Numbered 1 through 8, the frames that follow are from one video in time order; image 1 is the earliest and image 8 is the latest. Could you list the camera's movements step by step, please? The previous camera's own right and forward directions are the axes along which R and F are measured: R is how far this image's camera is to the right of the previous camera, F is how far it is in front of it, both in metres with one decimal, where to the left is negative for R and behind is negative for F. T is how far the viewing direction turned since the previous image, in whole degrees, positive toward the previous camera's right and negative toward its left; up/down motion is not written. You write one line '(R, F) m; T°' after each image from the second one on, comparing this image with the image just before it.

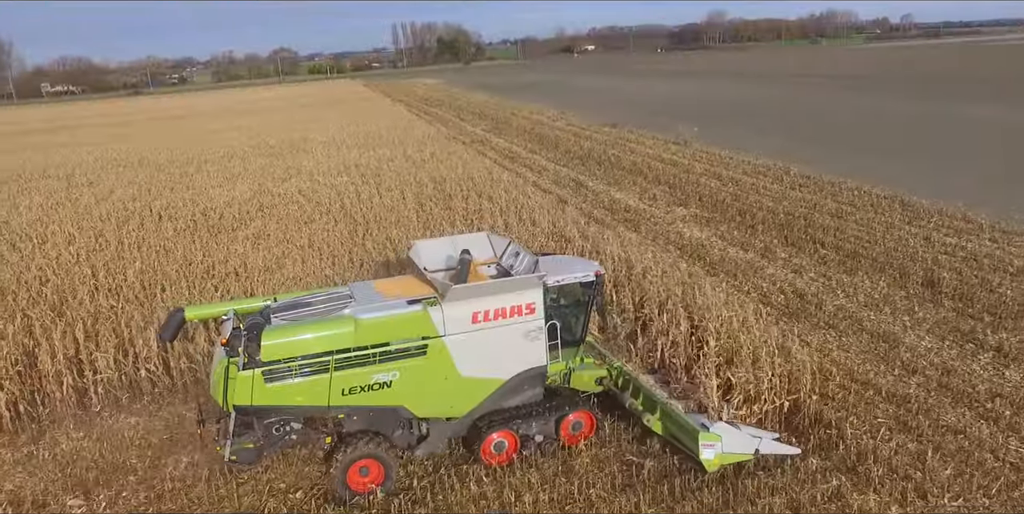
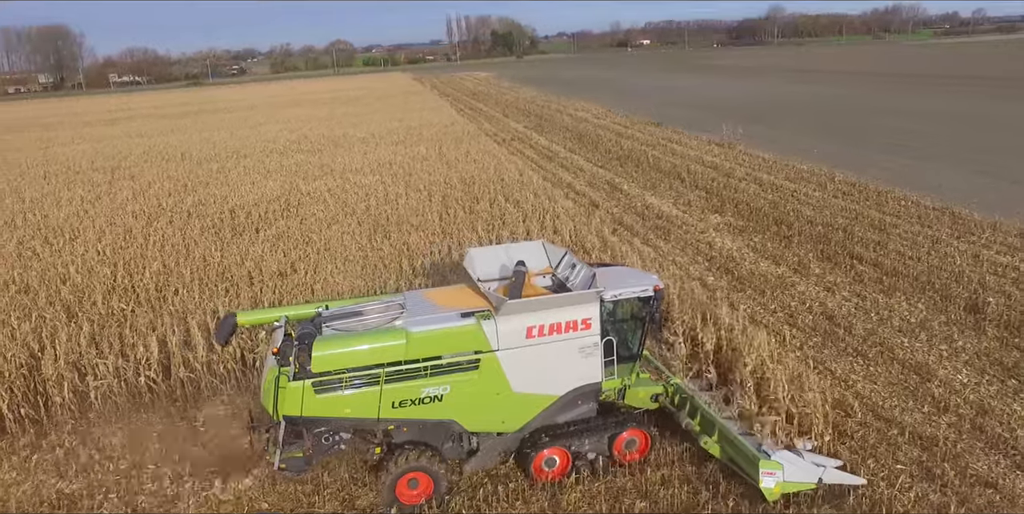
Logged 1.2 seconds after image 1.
(+0.4, +0.3) m; -4°
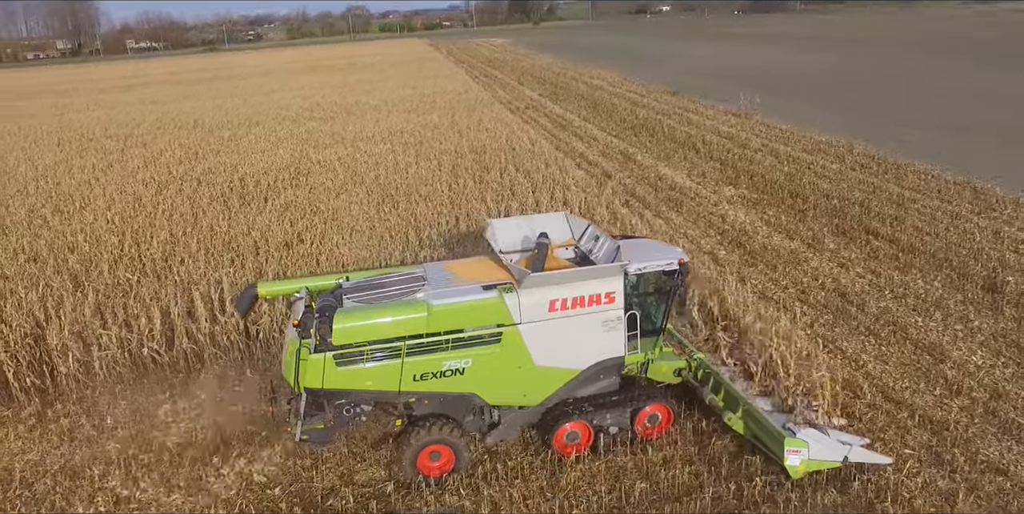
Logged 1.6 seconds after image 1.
(+0.1, +0.1) m; -1°
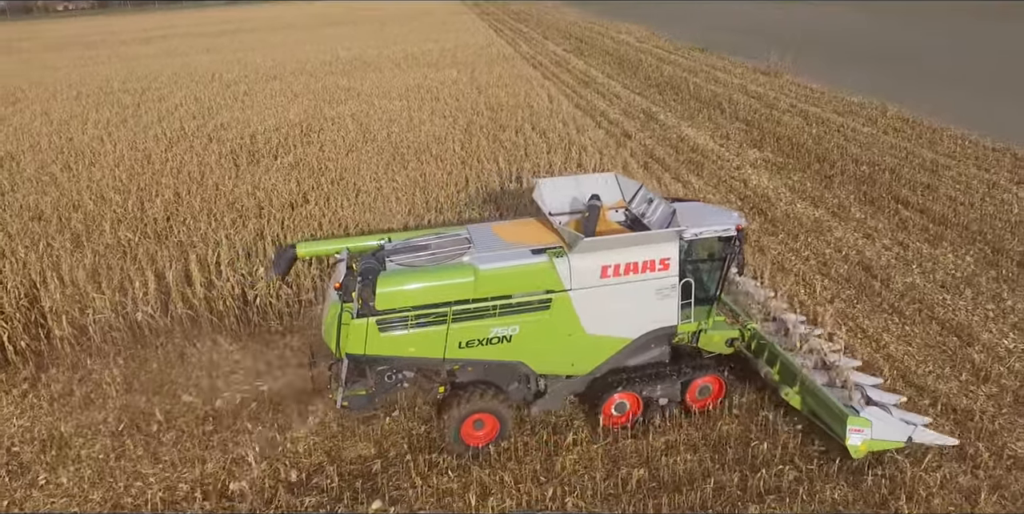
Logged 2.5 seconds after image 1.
(+0.2, +0.3) m; -2°
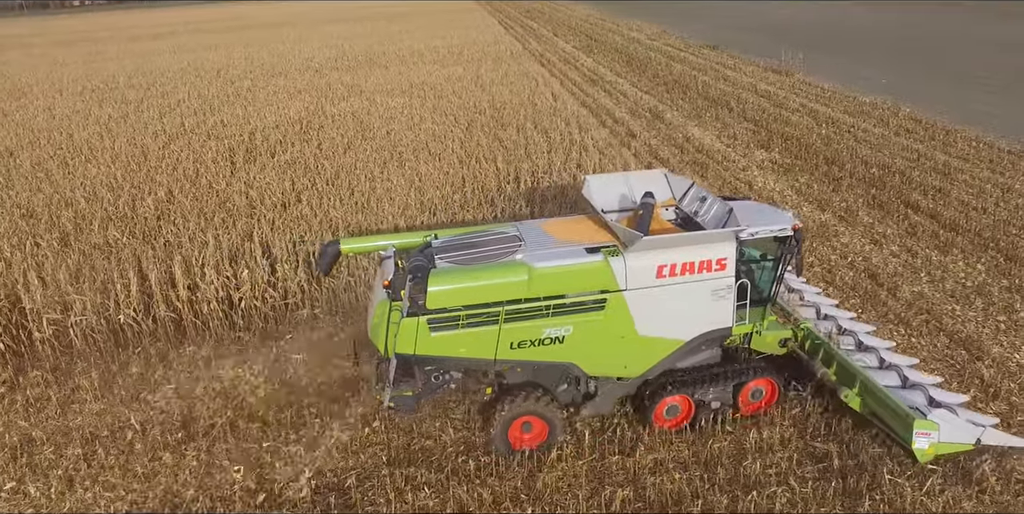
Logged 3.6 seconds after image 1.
(+0.2, +0.2) m; -1°
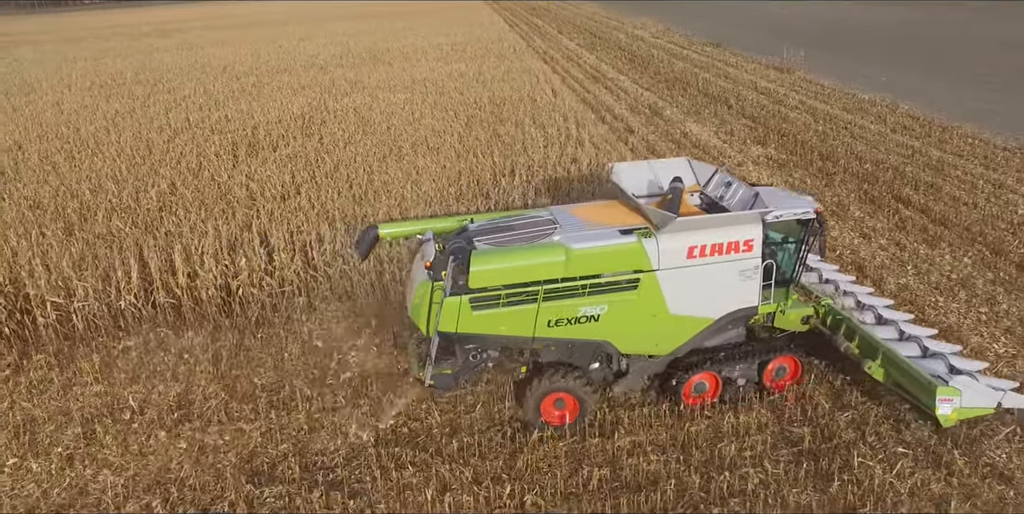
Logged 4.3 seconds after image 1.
(+0.2, -0.1) m; -1°
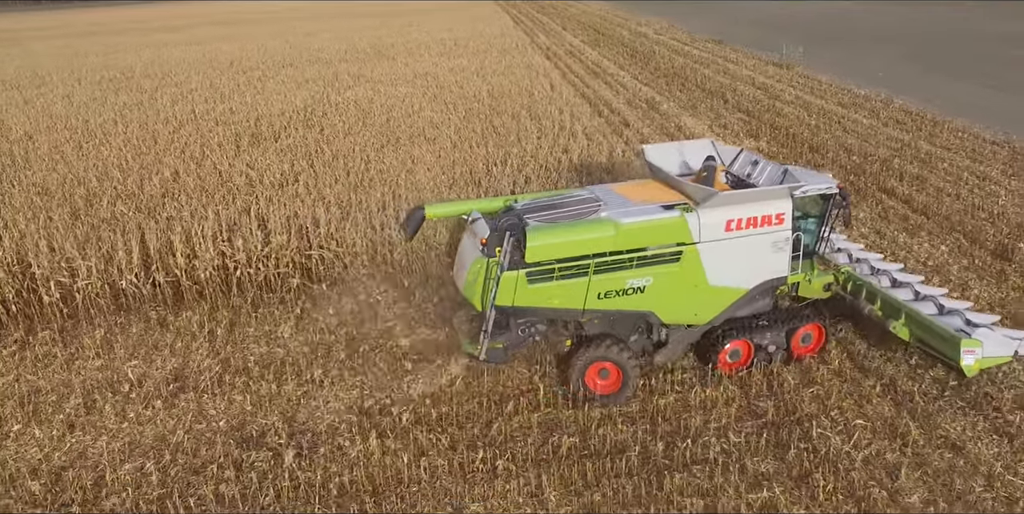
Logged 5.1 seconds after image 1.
(+0.2, -0.2) m; -1°
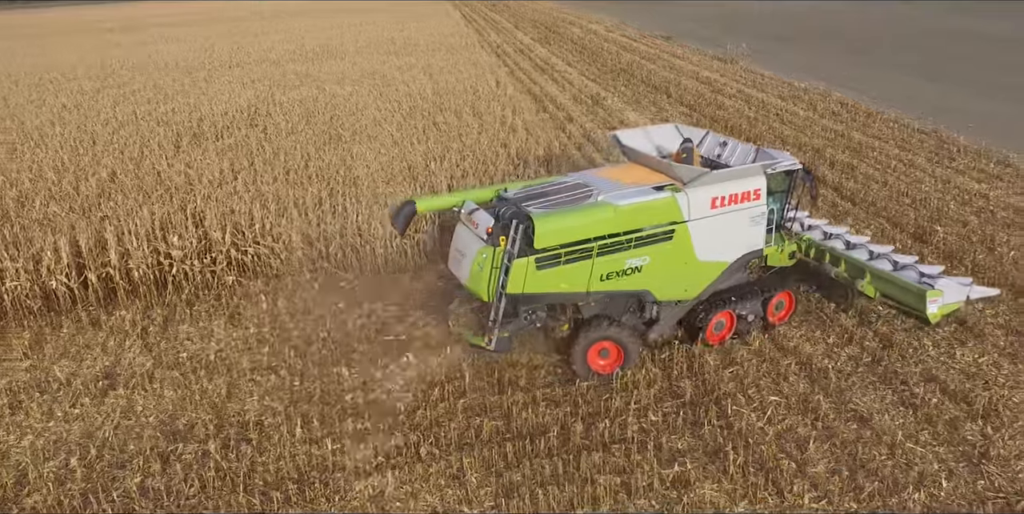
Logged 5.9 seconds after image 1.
(+0.3, -0.1) m; +3°
